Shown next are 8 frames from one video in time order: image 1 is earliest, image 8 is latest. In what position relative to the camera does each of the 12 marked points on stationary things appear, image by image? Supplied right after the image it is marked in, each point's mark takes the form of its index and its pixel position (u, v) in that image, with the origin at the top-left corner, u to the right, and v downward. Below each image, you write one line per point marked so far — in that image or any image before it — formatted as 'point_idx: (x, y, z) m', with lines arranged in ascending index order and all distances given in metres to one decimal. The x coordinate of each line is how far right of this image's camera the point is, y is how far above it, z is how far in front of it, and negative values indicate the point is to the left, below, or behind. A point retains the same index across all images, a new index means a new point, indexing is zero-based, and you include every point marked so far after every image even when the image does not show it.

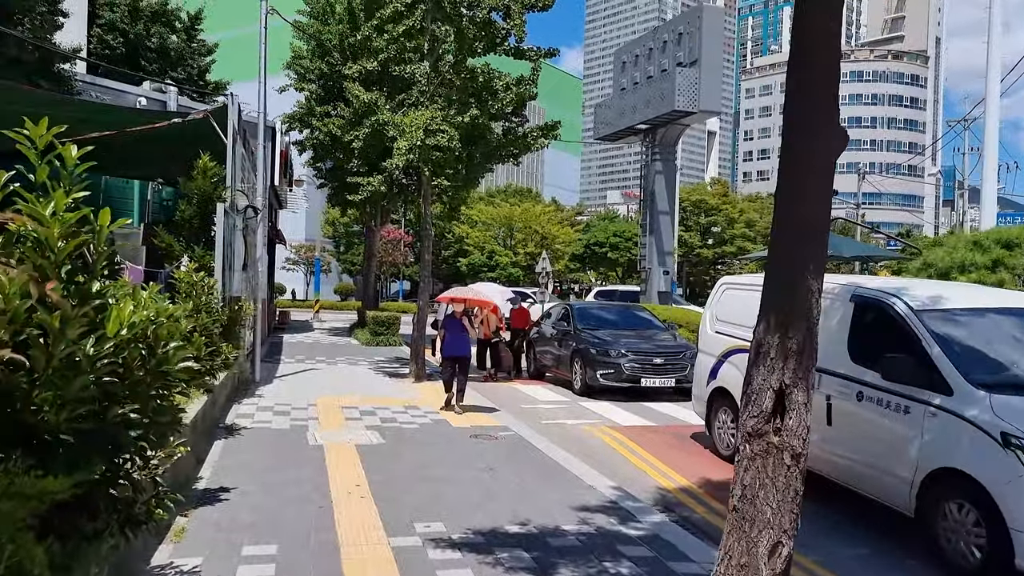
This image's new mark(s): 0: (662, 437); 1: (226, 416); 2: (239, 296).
0: (+1.7, -1.7, +9.5) m
1: (-3.2, -1.5, +9.6) m
2: (-3.9, -0.1, +12.1) m
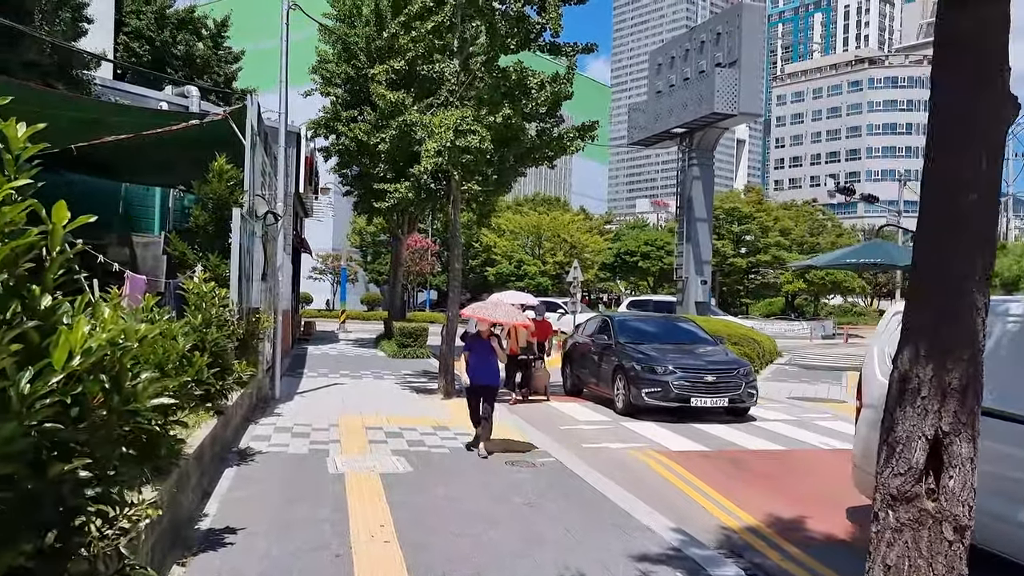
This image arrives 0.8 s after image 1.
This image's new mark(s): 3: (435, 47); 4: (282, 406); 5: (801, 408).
0: (+2.1, -1.8, +8.6) m
1: (-2.8, -1.6, +8.9) m
2: (-3.4, -0.3, +11.4) m
3: (-1.2, +3.7, +13.3) m
4: (-3.1, -1.6, +11.6) m
5: (+4.3, -1.8, +12.6) m
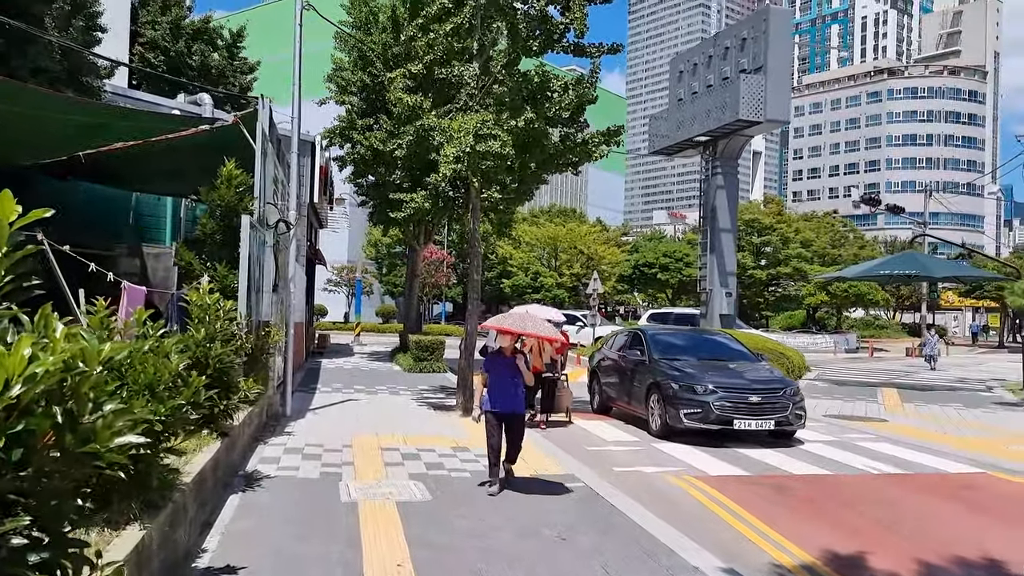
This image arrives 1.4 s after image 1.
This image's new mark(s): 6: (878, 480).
0: (+2.3, -1.9, +8.0) m
1: (-2.6, -1.7, +8.3) m
2: (-3.1, -0.4, +10.8) m
3: (-0.9, +3.6, +12.8) m
4: (-2.8, -1.7, +11.0) m
5: (+4.6, -2.0, +11.9) m
6: (+3.6, -1.9, +8.4) m
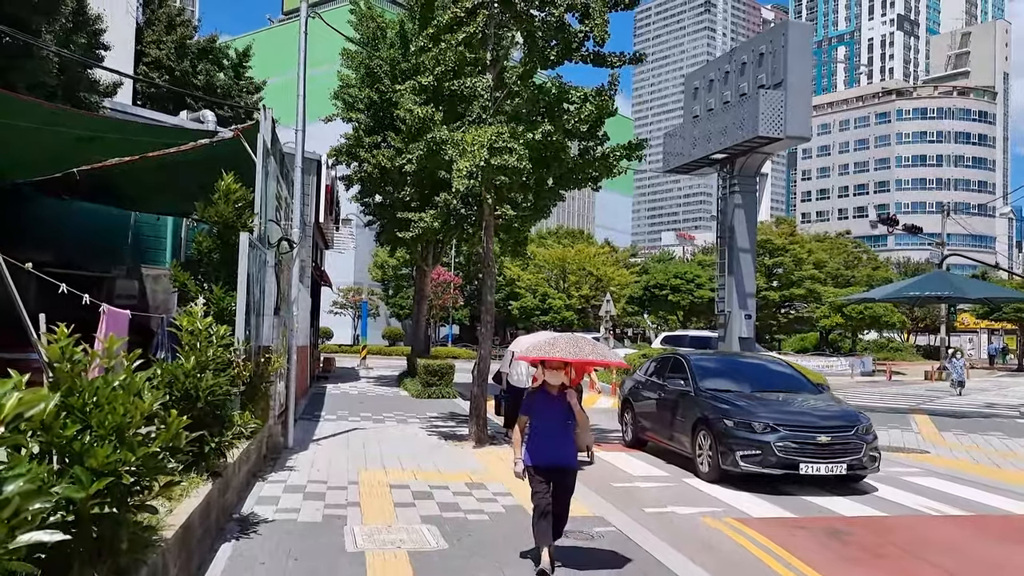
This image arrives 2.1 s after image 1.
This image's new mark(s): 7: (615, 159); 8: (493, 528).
0: (+2.5, -2.1, +7.2) m
1: (-2.4, -1.9, +7.5) m
2: (-2.9, -0.7, +10.1) m
3: (-0.7, +3.2, +12.2) m
4: (-2.6, -2.0, +10.2) m
5: (+4.8, -2.2, +11.1) m
6: (+3.8, -2.1, +7.6) m
7: (+1.5, +1.9, +12.4) m
8: (-0.2, -2.0, +7.2) m
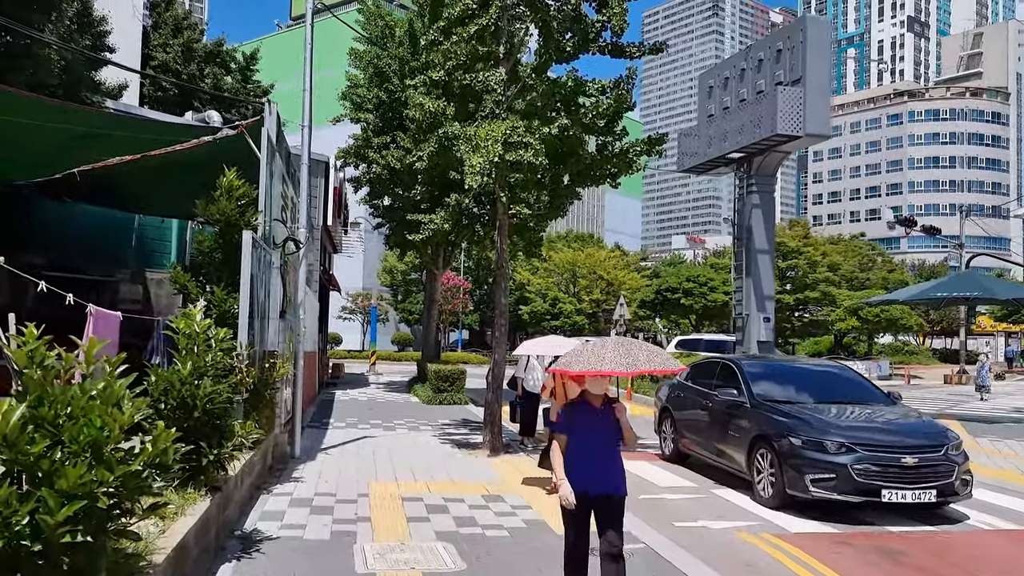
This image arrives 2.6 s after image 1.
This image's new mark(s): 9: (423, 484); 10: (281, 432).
0: (+2.7, -2.1, +6.7) m
1: (-2.2, -1.9, +7.1) m
2: (-2.7, -0.7, +9.6) m
3: (-0.5, +3.2, +11.7) m
4: (-2.4, -2.0, +9.7) m
5: (+5.0, -2.2, +10.6) m
6: (+4.0, -2.1, +7.1) m
7: (+1.7, +1.9, +11.9) m
8: (0.0, -2.0, +6.7) m
9: (-0.9, -2.0, +8.8) m
10: (-2.7, -1.7, +10.0) m
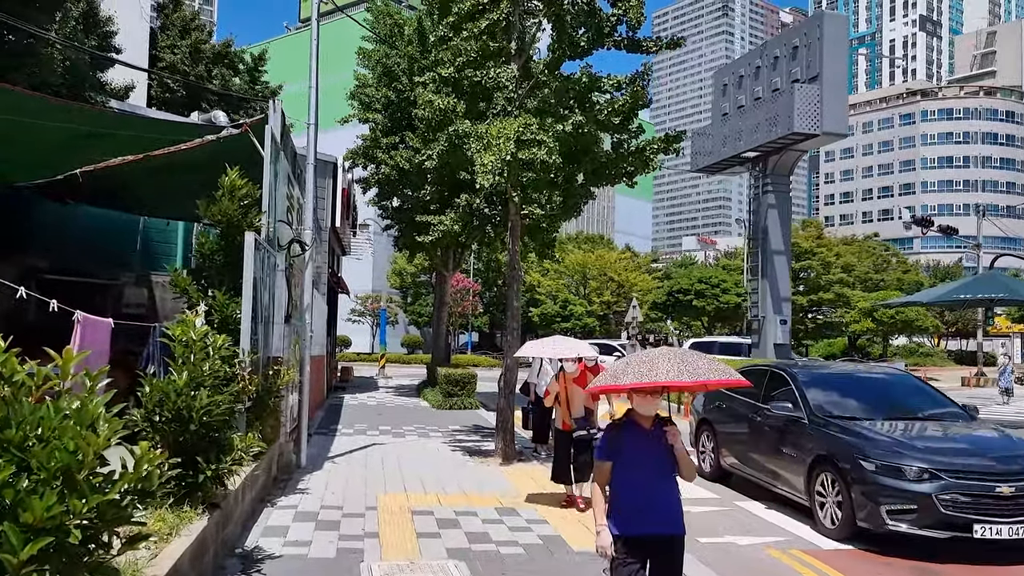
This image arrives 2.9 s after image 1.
0: (+2.8, -2.1, +6.3) m
1: (-2.1, -1.9, +6.7) m
2: (-2.5, -0.7, +9.3) m
3: (-0.3, +3.2, +11.4) m
4: (-2.2, -2.1, +9.4) m
5: (+5.2, -2.3, +10.2) m
6: (+4.1, -2.1, +6.7) m
7: (+1.9, +1.8, +11.5) m
8: (+0.1, -2.0, +6.3) m
9: (-0.8, -2.1, +8.4) m
10: (-2.5, -1.7, +9.6) m
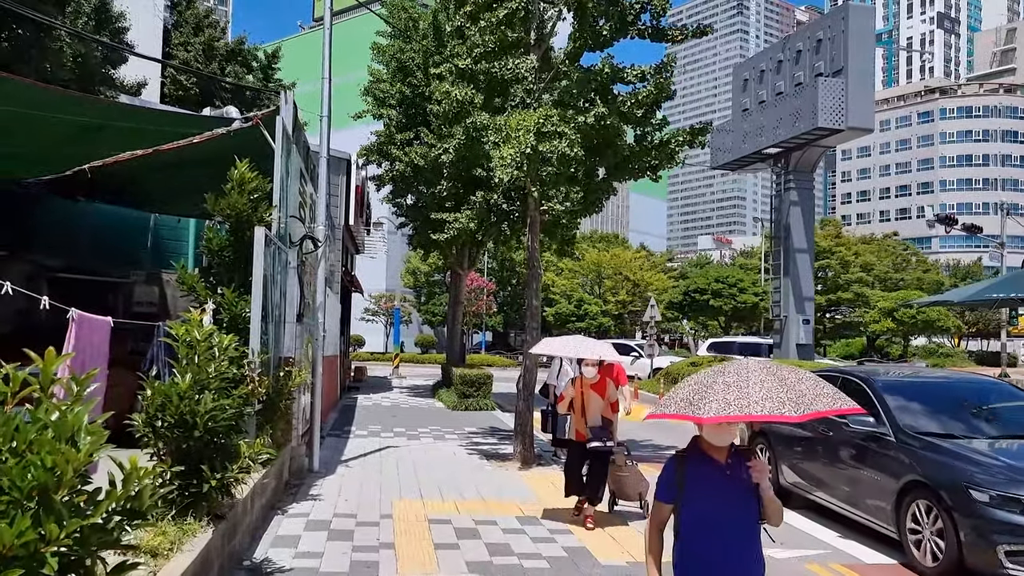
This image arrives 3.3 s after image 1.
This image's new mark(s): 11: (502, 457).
0: (+3.0, -2.1, +5.8) m
1: (-1.9, -1.9, +6.4) m
2: (-2.3, -0.7, +9.0) m
3: (-0.1, +3.2, +11.0) m
4: (-2.0, -2.1, +9.1) m
5: (+5.4, -2.2, +9.7) m
6: (+4.3, -2.1, +6.2) m
7: (+2.1, +1.8, +11.1) m
8: (+0.3, -2.0, +6.0) m
9: (-0.6, -2.0, +8.1) m
10: (-2.3, -1.7, +9.3) m
11: (-0.2, -2.3, +11.5) m
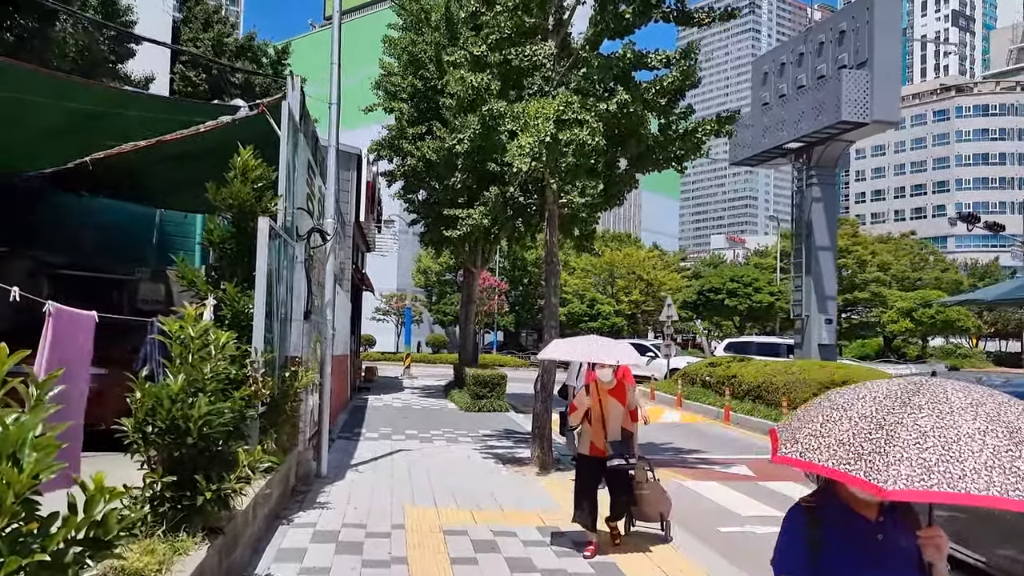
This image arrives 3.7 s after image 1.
0: (+3.1, -2.0, +5.3) m
1: (-1.7, -1.9, +5.9) m
2: (-2.1, -0.7, +8.5) m
3: (+0.2, +3.2, +10.5) m
4: (-1.8, -2.0, +8.6) m
5: (+5.6, -2.2, +9.1) m
6: (+4.4, -2.0, +5.7) m
7: (+2.3, +1.9, +10.6) m
8: (+0.4, -2.0, +5.5) m
9: (-0.4, -2.0, +7.6) m
10: (-2.1, -1.7, +8.8) m
11: (+0.1, -2.2, +11.0) m
